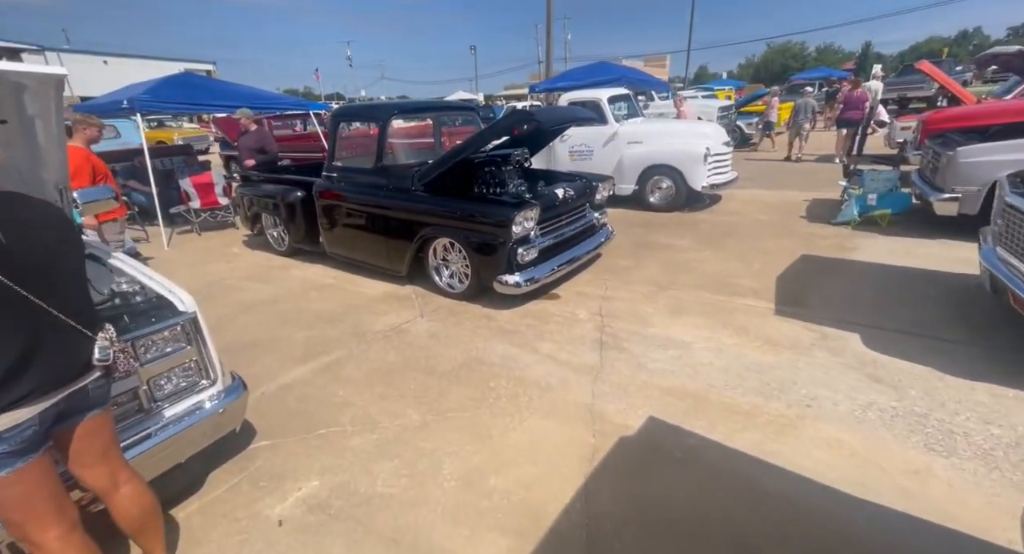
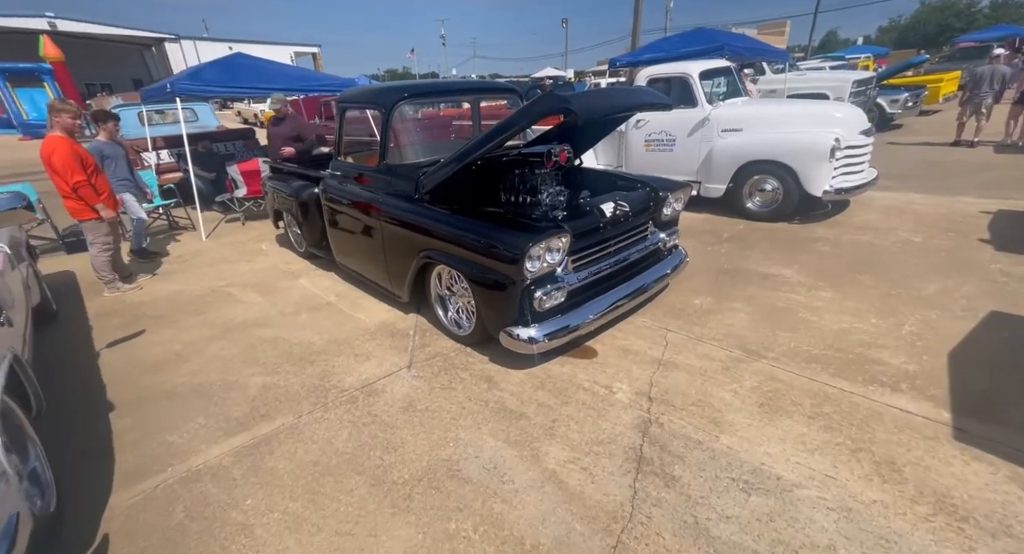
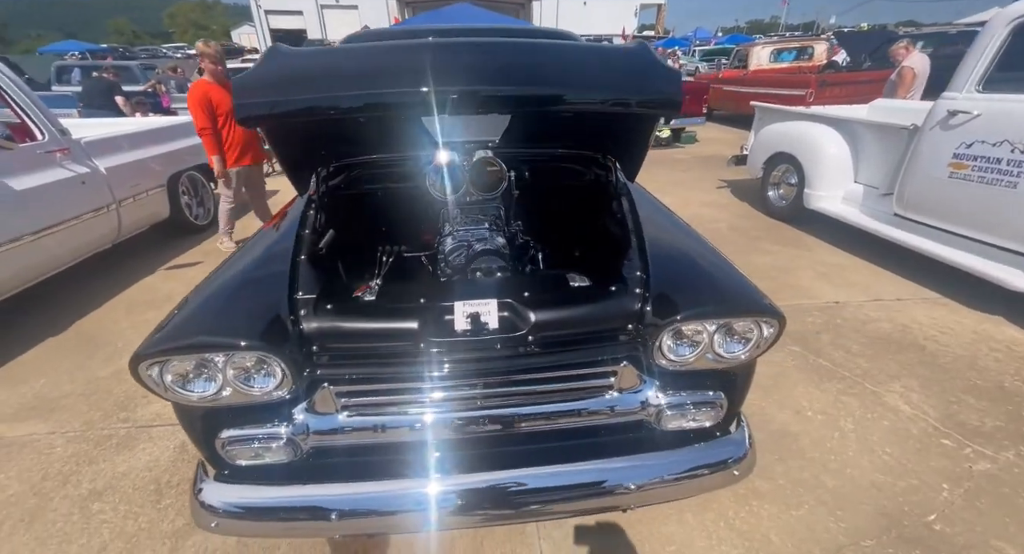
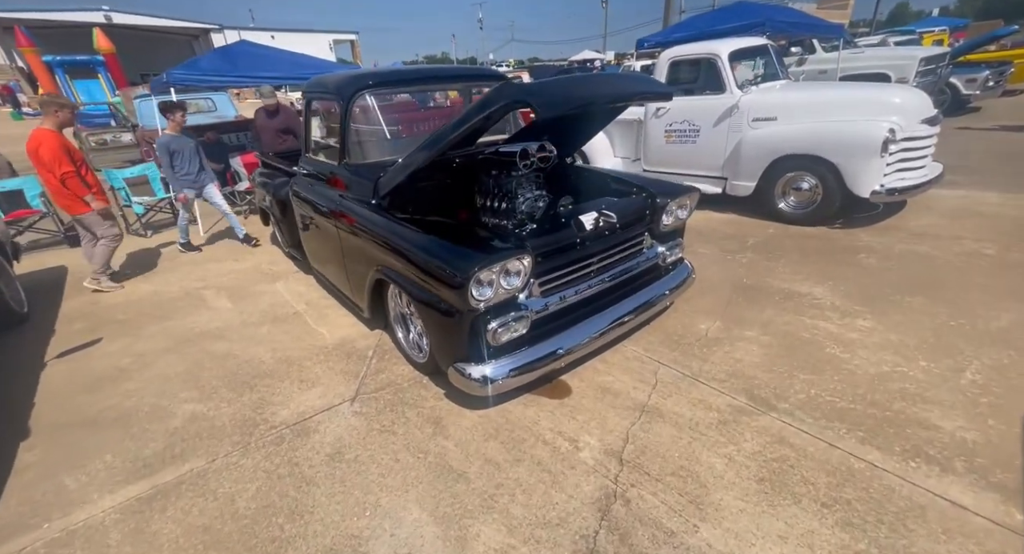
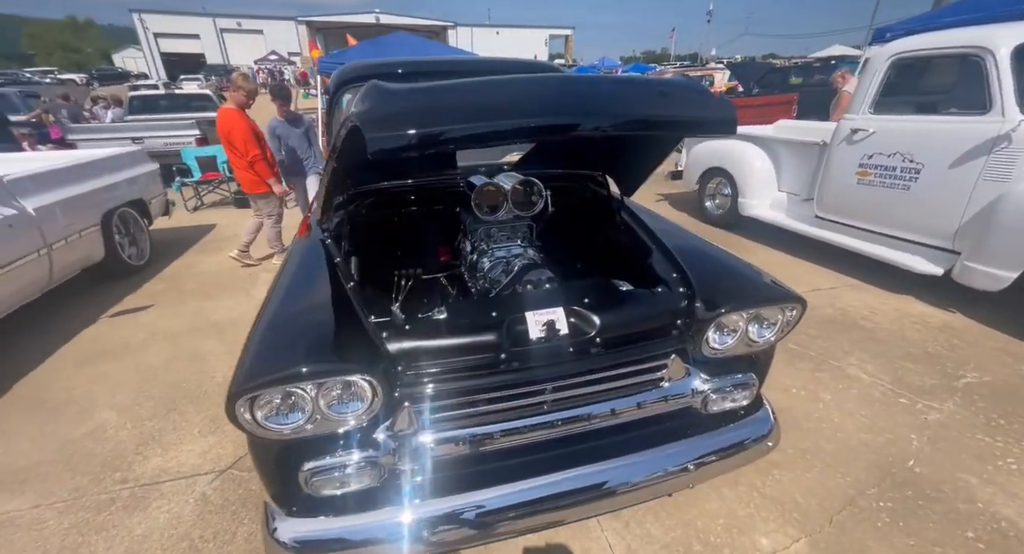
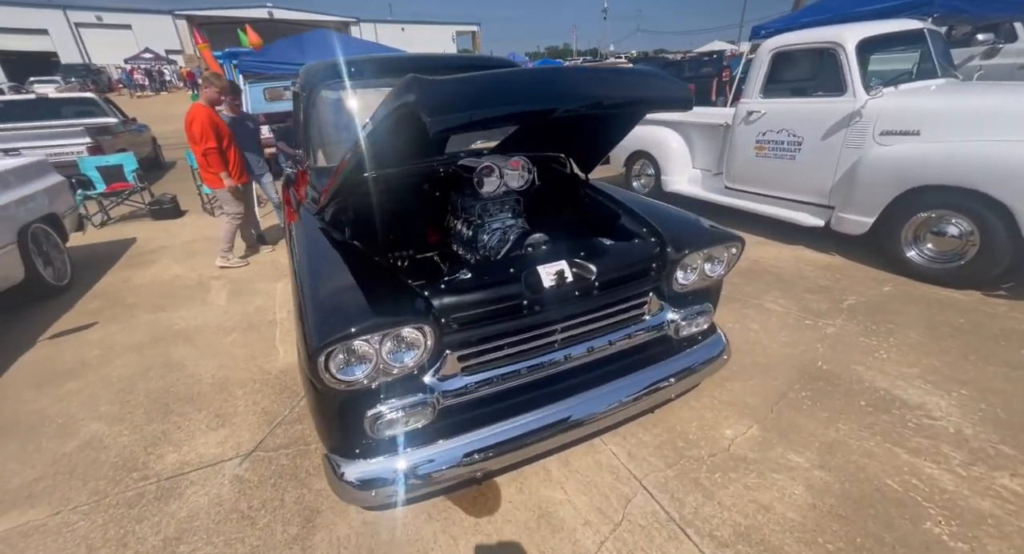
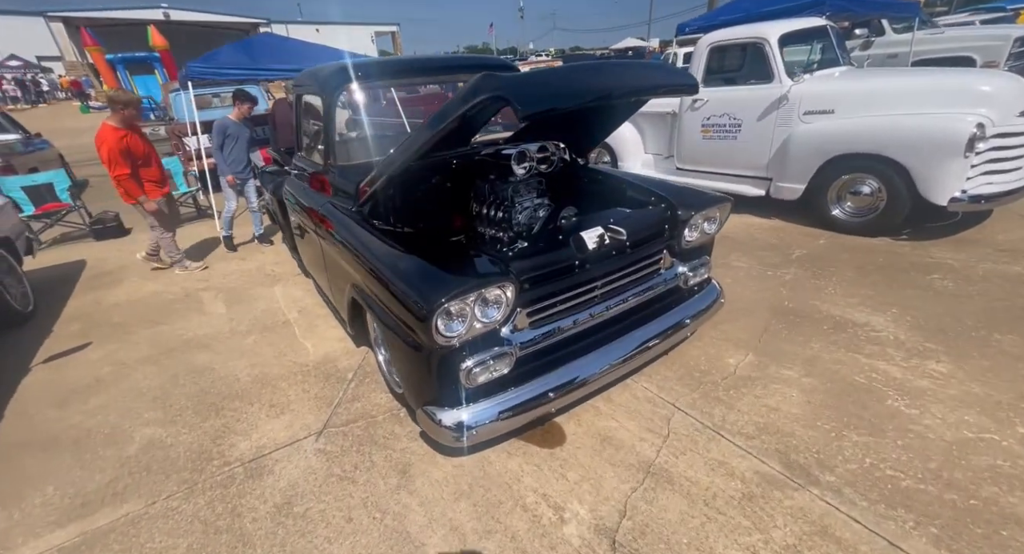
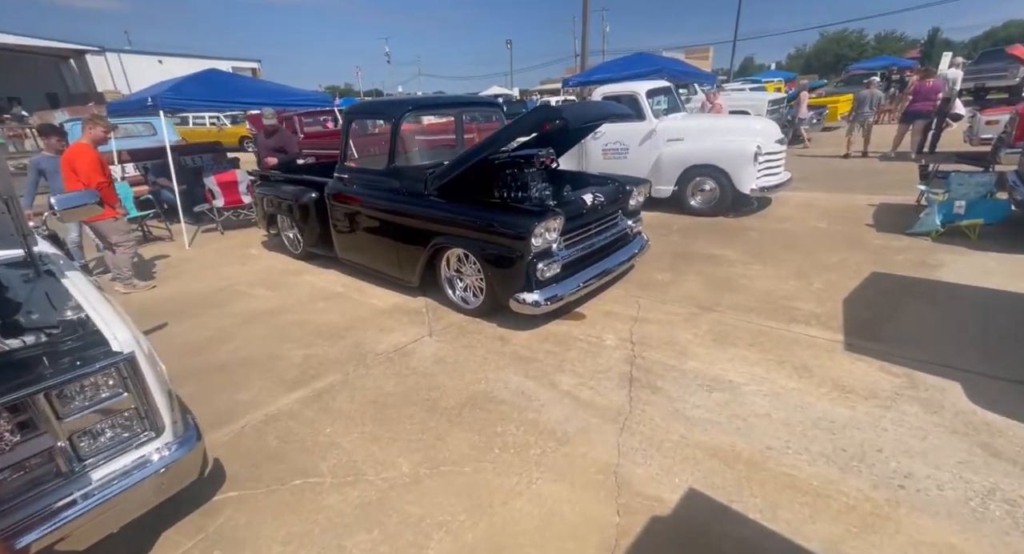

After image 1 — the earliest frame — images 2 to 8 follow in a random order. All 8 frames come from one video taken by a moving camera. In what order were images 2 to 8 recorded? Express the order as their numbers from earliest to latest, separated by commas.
8, 2, 4, 7, 6, 5, 3
